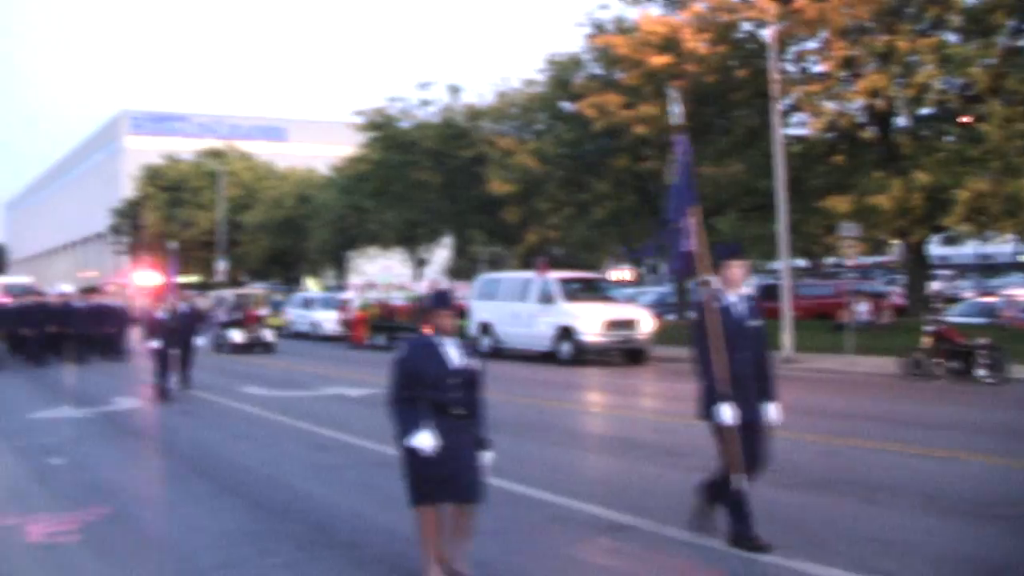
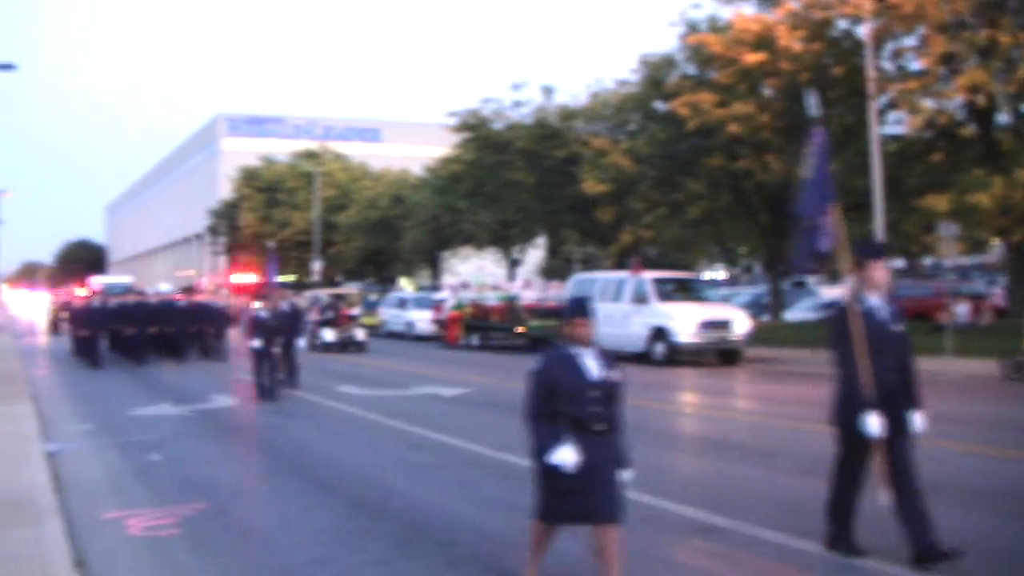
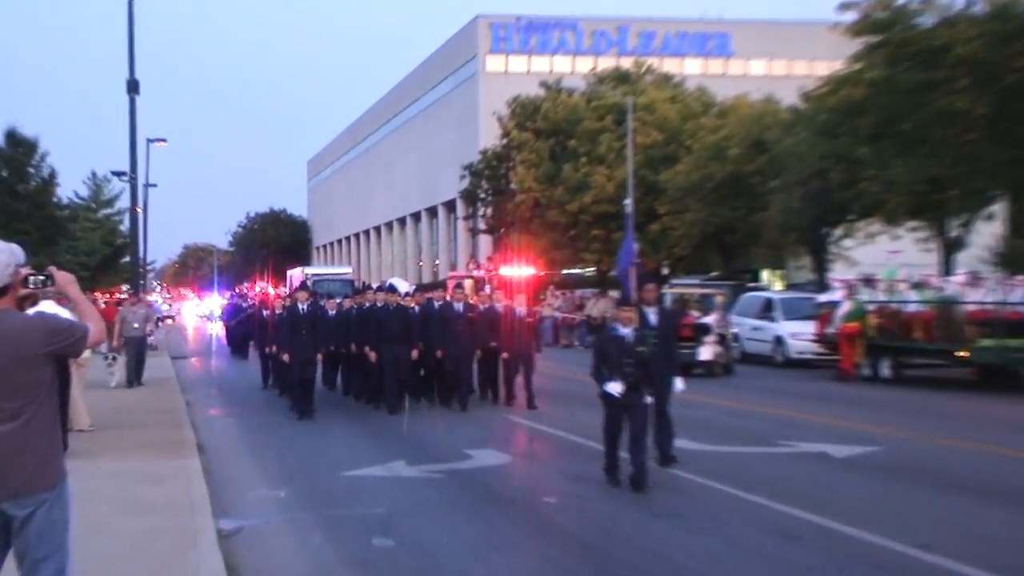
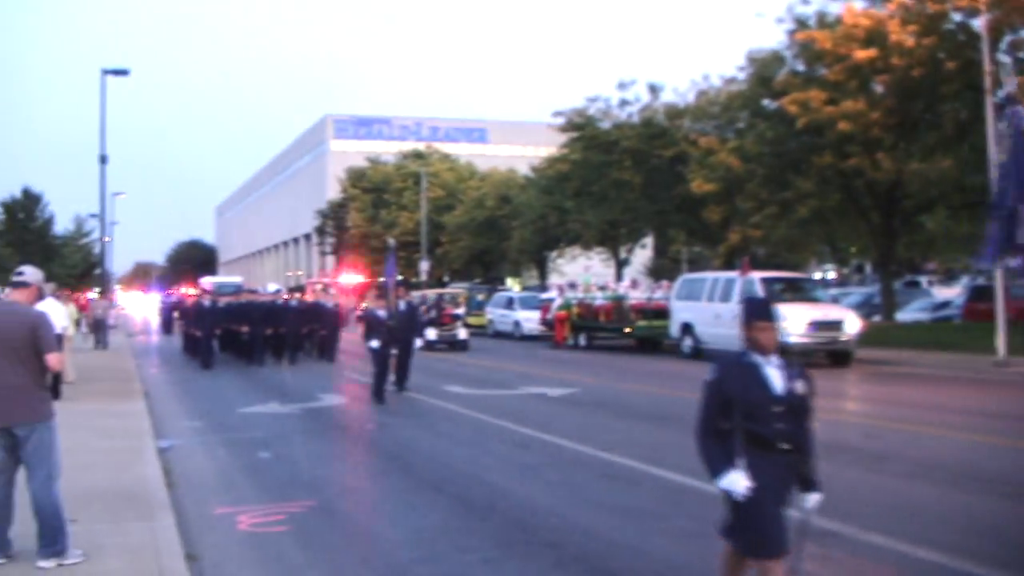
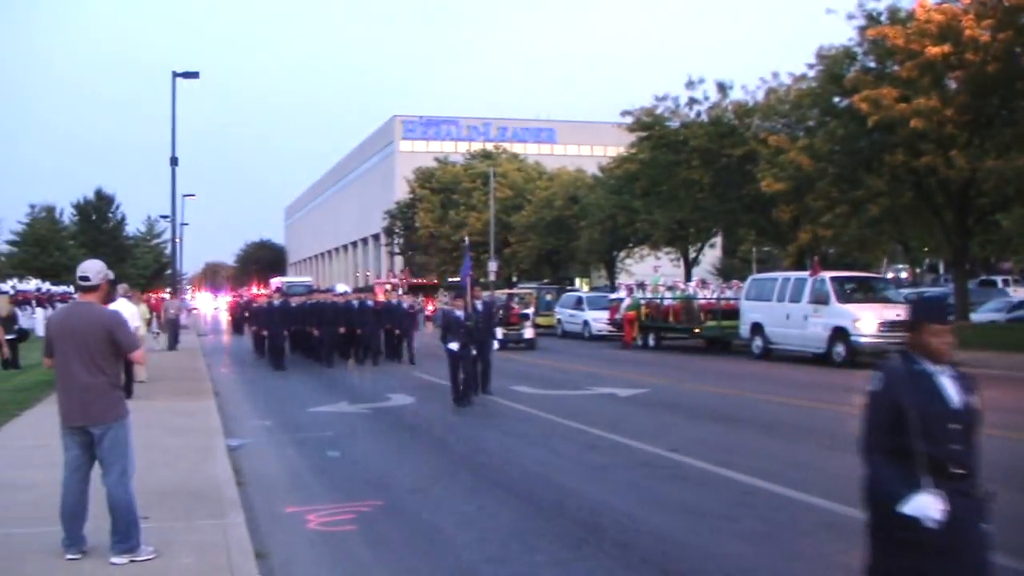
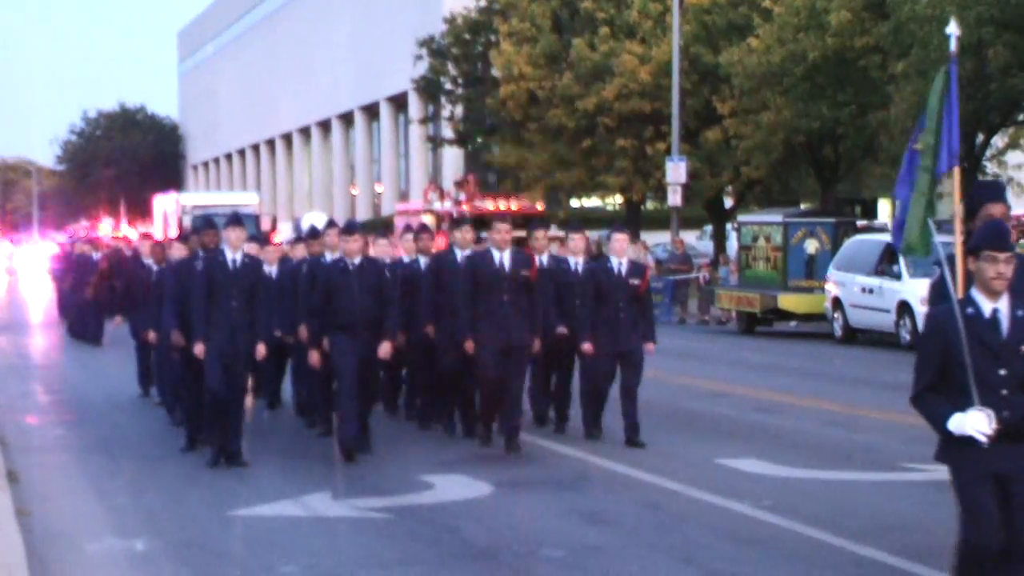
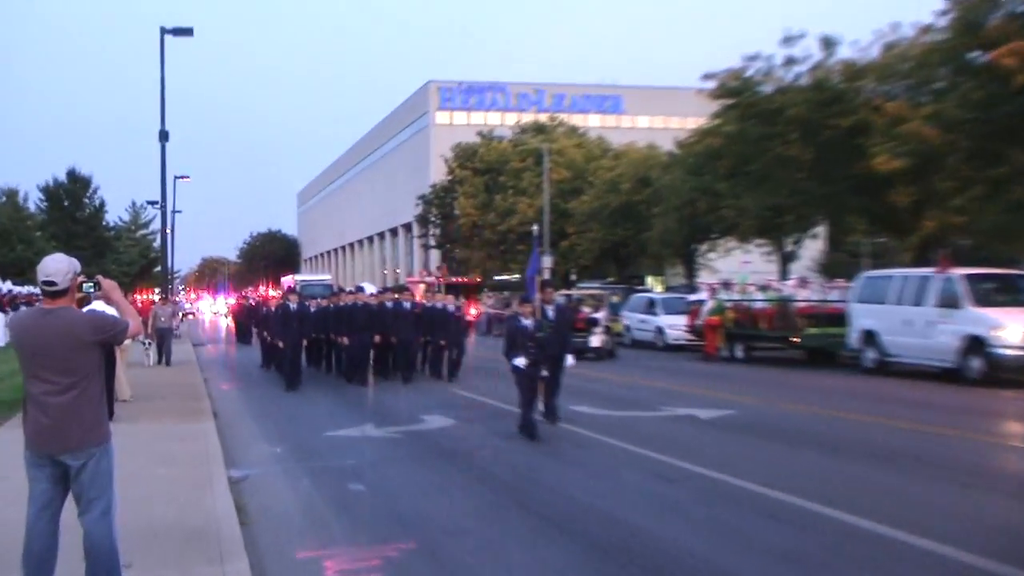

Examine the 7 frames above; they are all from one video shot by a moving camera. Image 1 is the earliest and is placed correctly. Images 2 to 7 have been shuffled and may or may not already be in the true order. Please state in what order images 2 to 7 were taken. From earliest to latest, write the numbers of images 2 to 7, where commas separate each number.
2, 4, 5, 7, 3, 6
